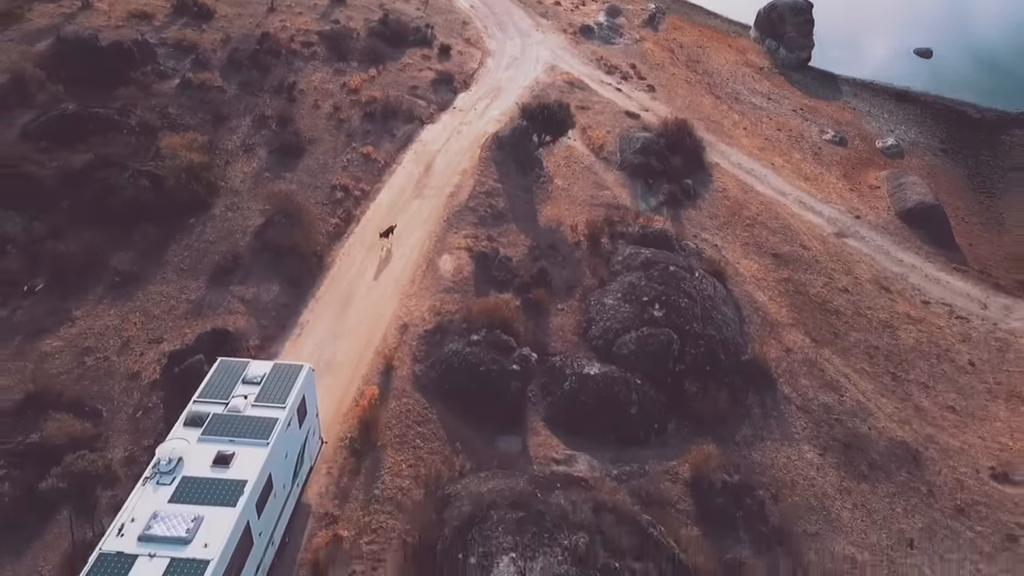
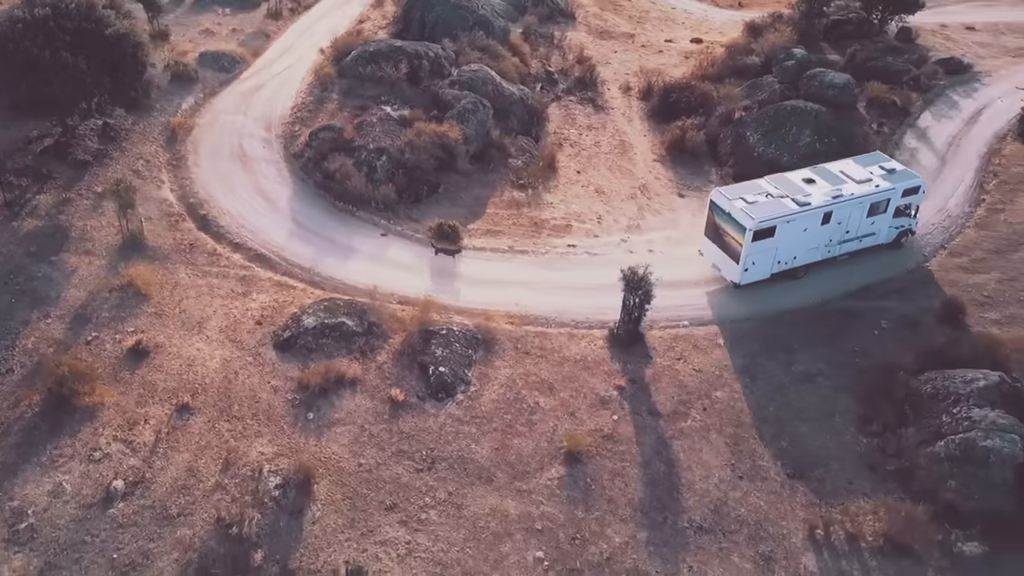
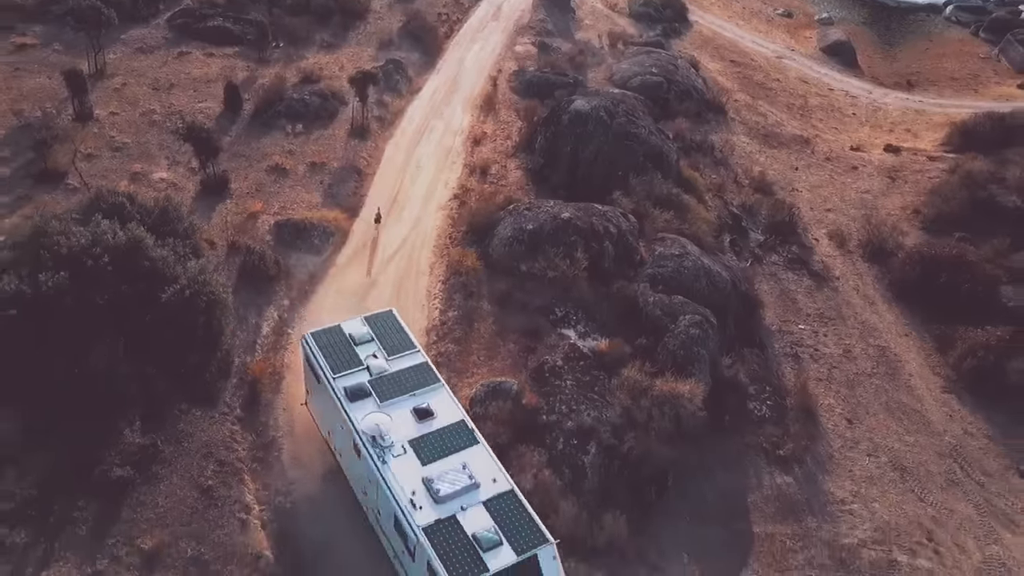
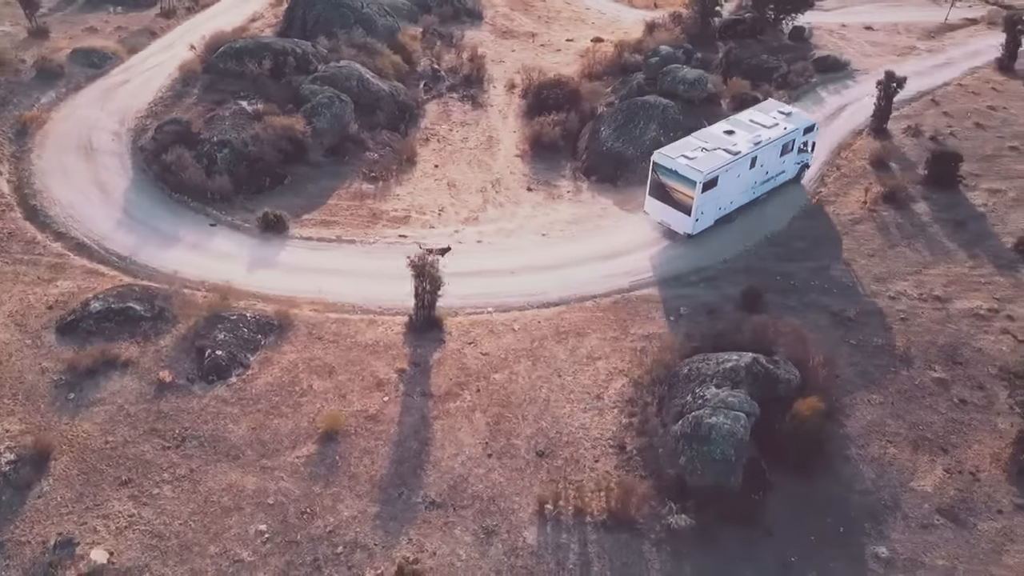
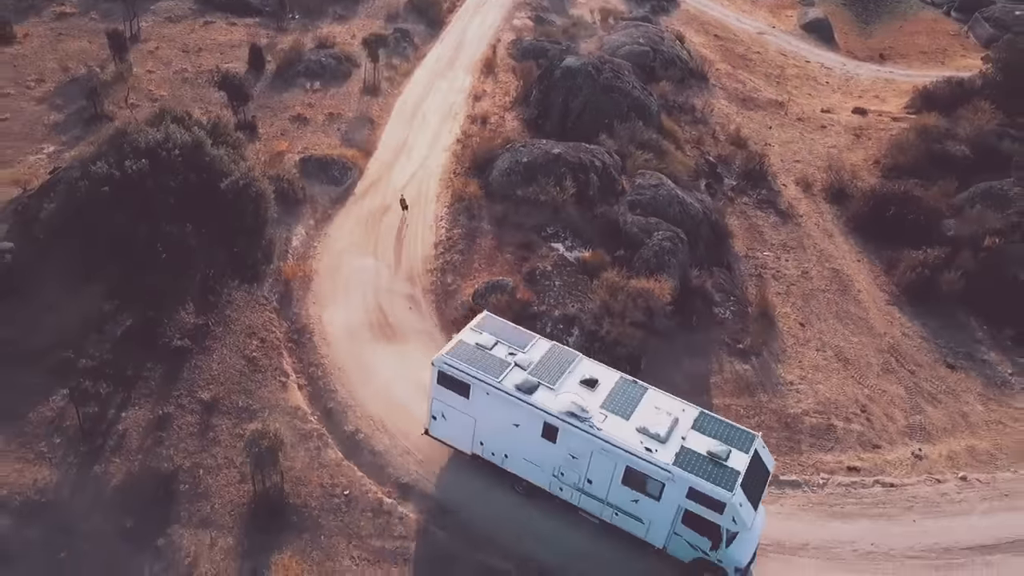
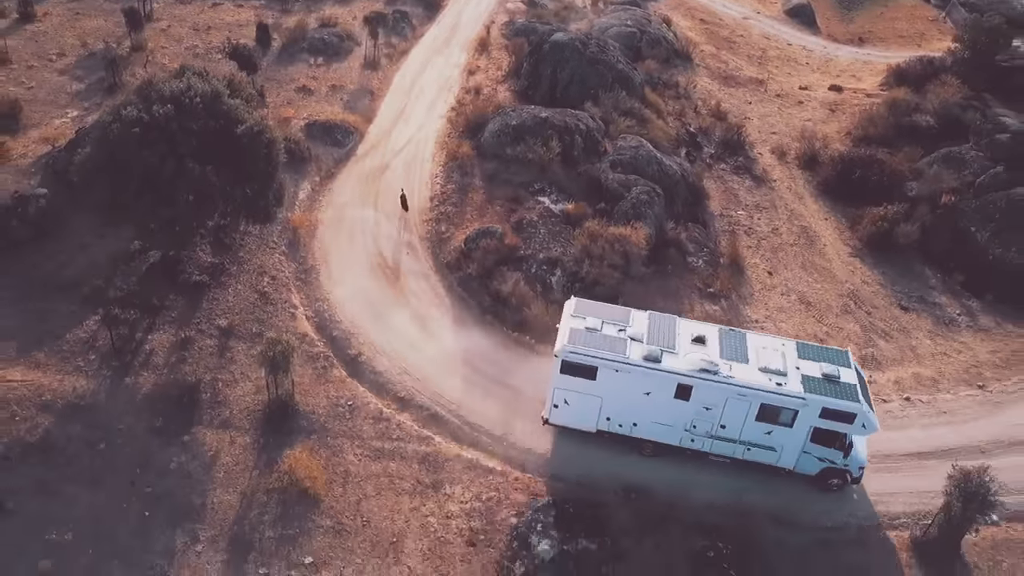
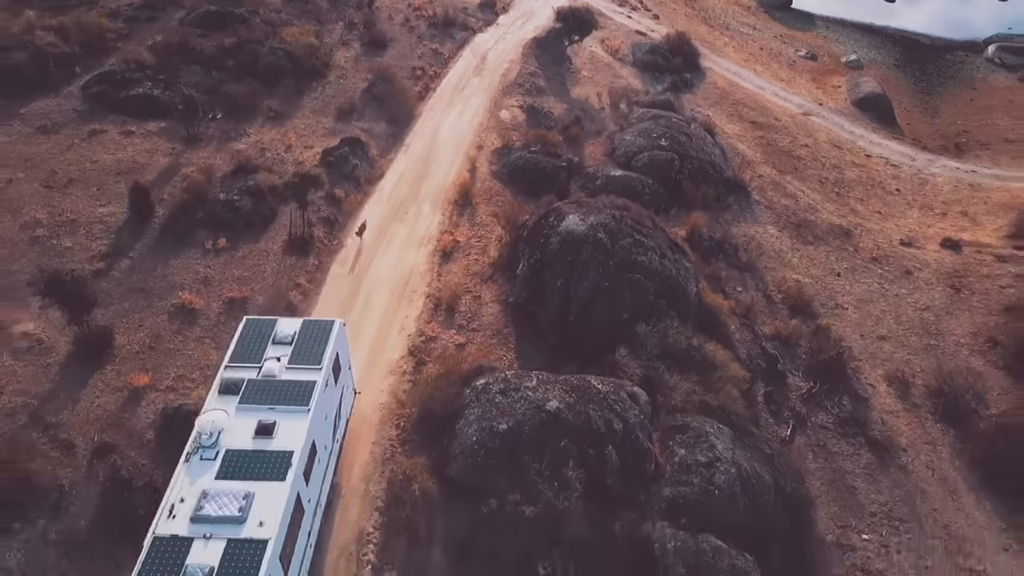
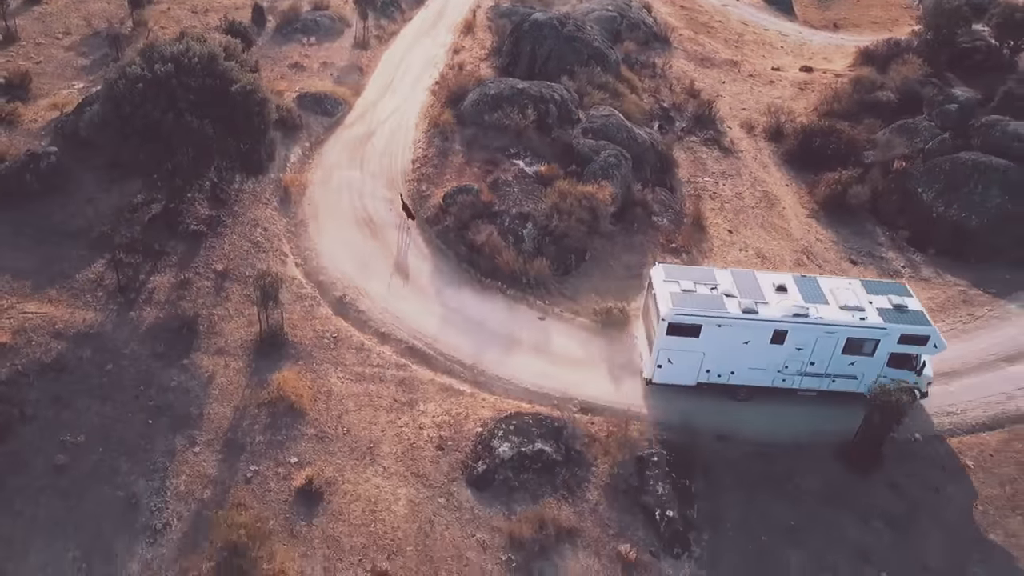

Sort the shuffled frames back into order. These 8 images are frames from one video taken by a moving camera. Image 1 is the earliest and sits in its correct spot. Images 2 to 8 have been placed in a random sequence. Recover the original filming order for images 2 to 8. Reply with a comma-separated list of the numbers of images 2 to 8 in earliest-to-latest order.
7, 3, 5, 6, 8, 2, 4
